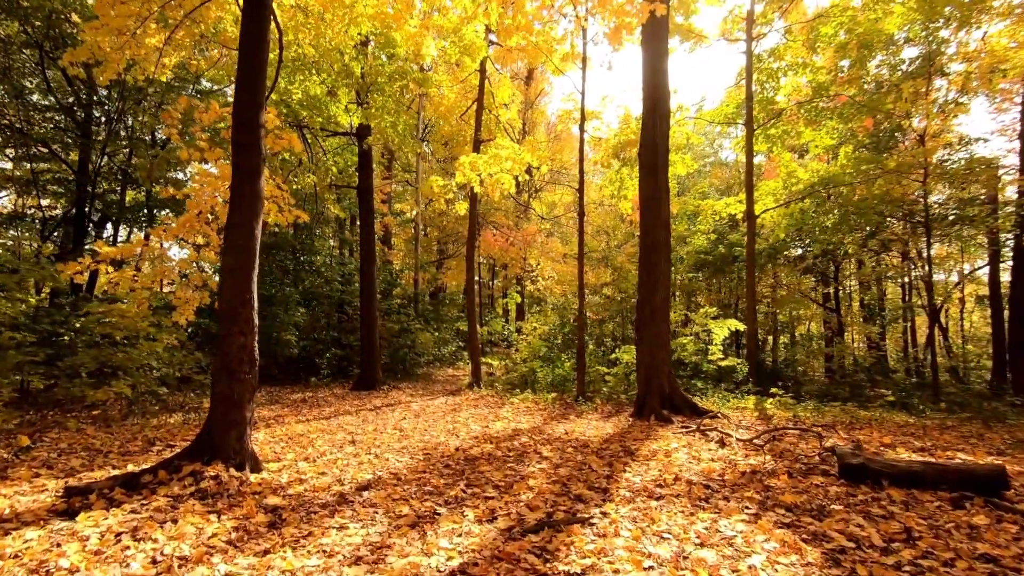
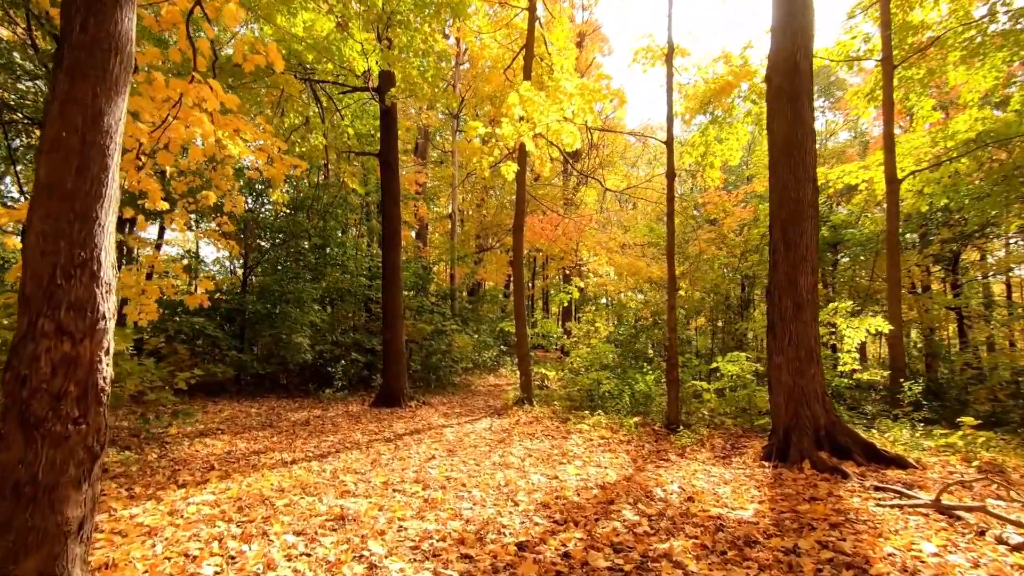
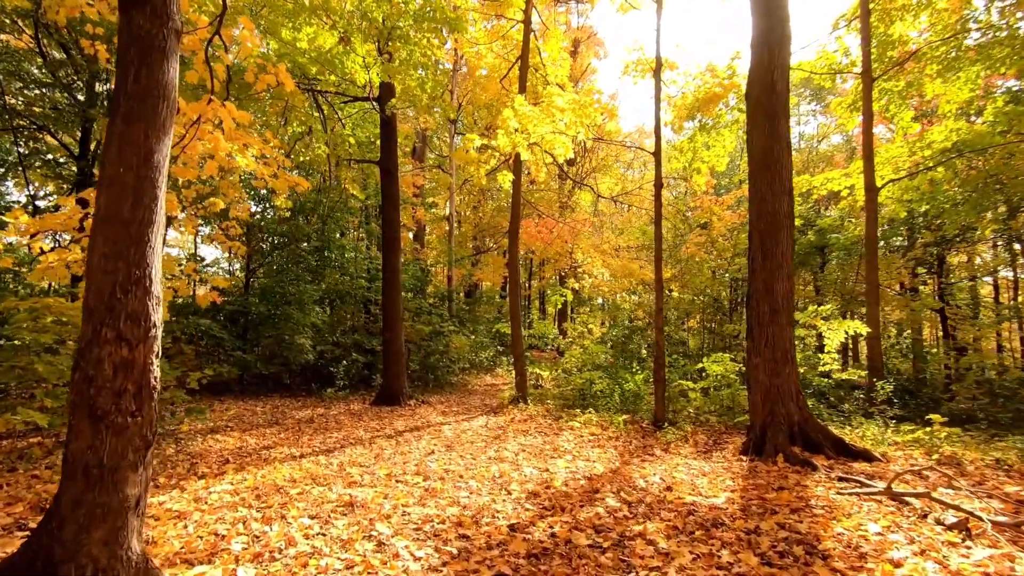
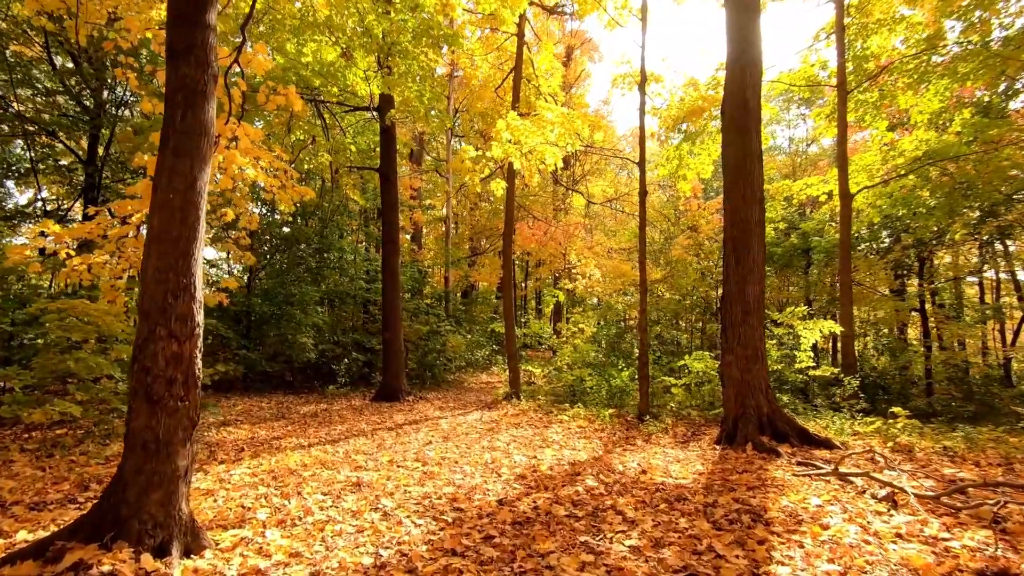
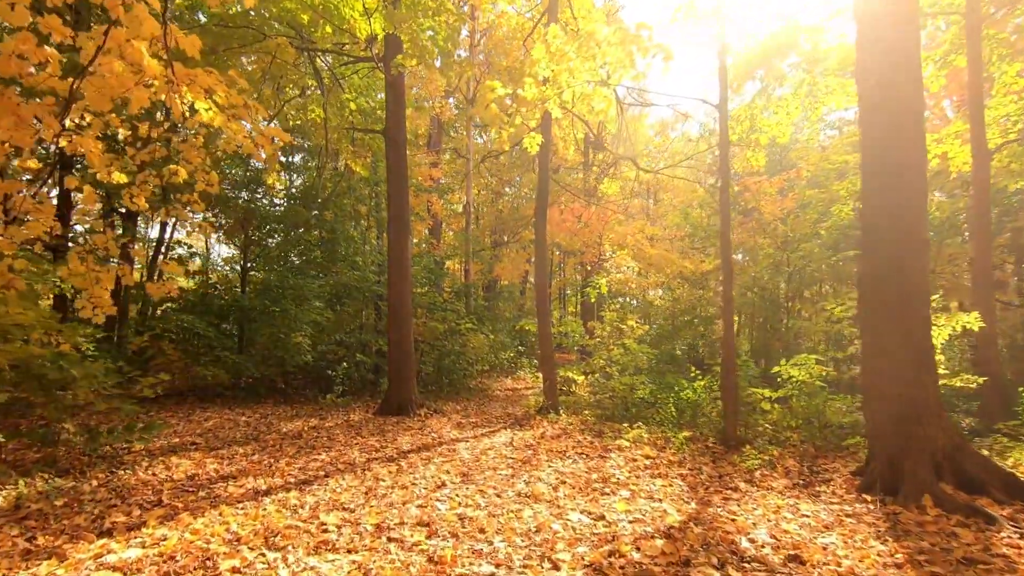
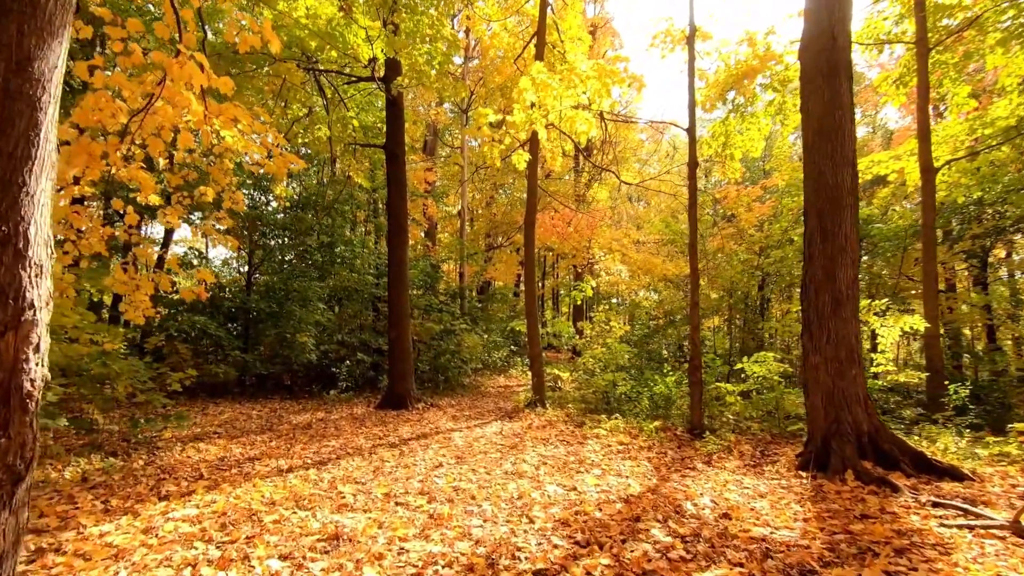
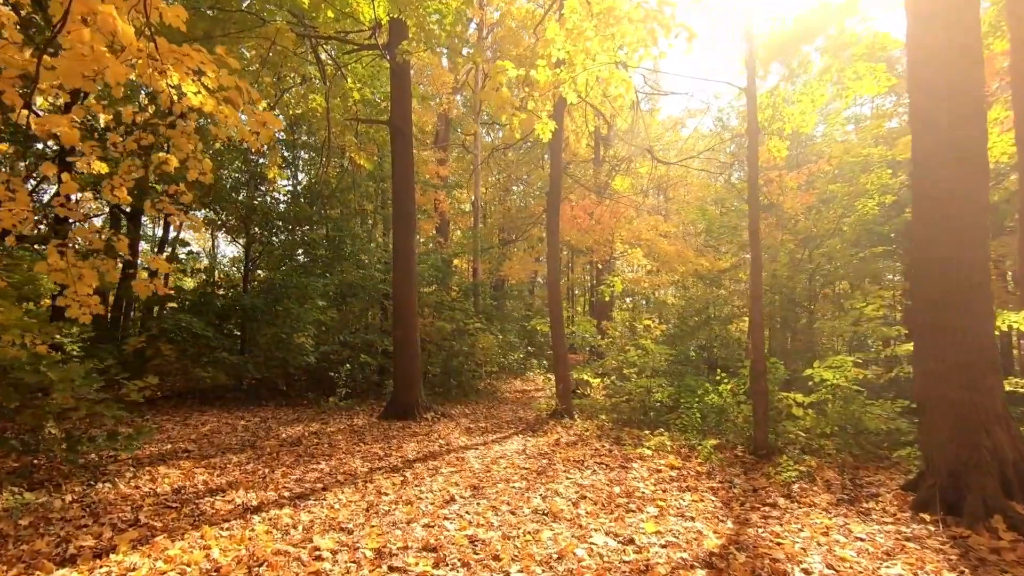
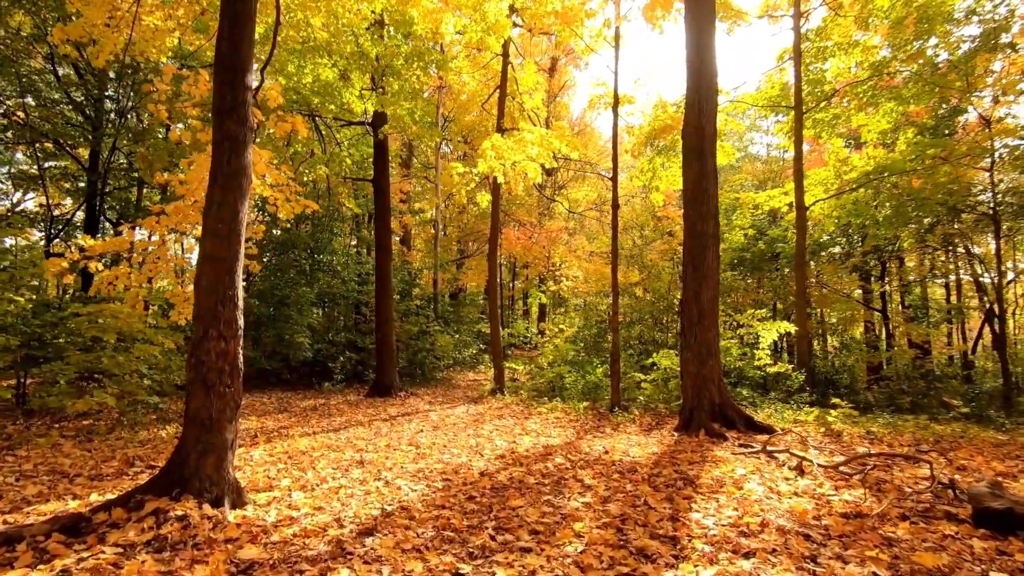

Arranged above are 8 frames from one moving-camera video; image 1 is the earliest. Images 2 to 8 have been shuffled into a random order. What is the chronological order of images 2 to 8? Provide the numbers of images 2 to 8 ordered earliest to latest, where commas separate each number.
8, 4, 3, 2, 6, 5, 7
